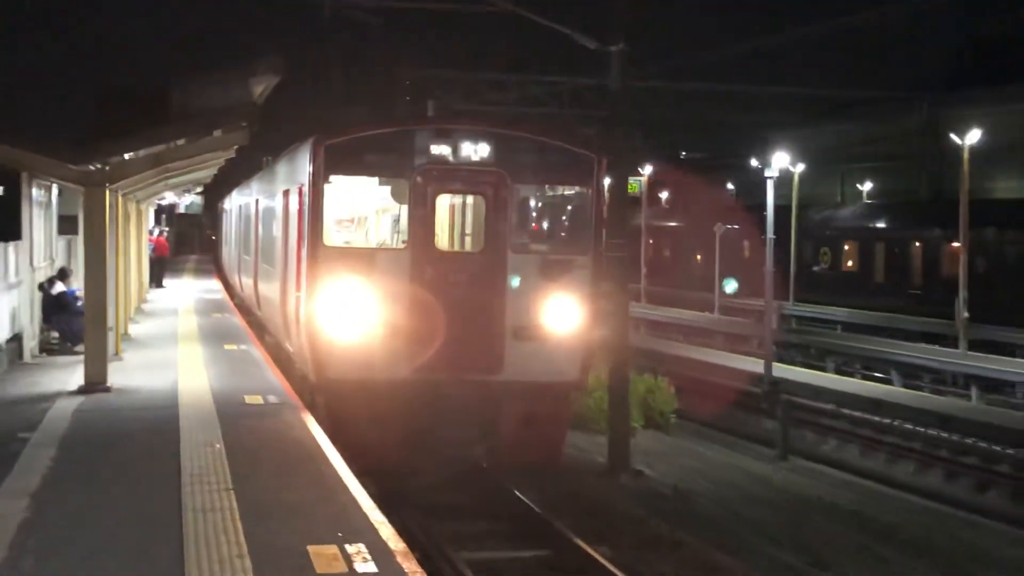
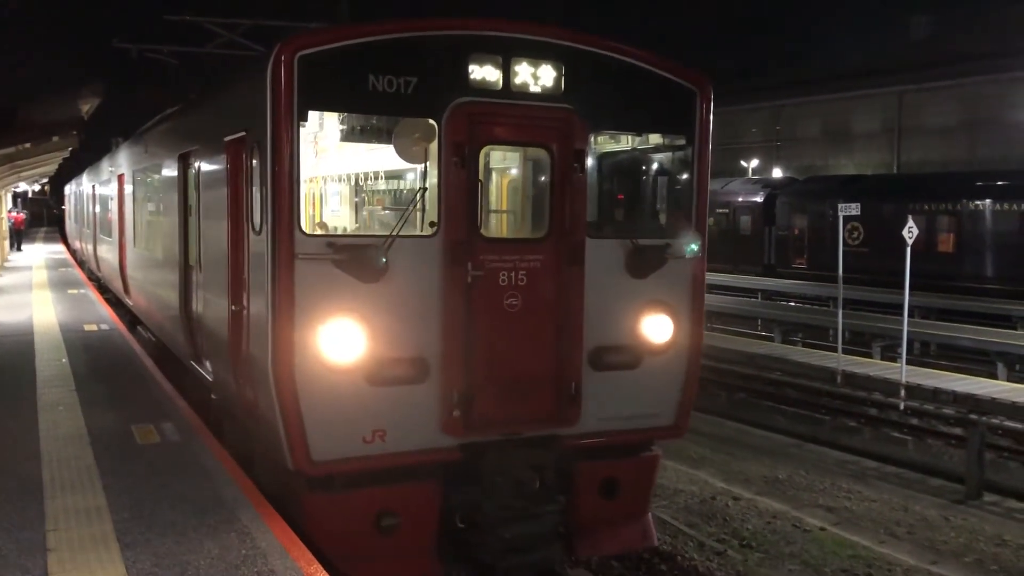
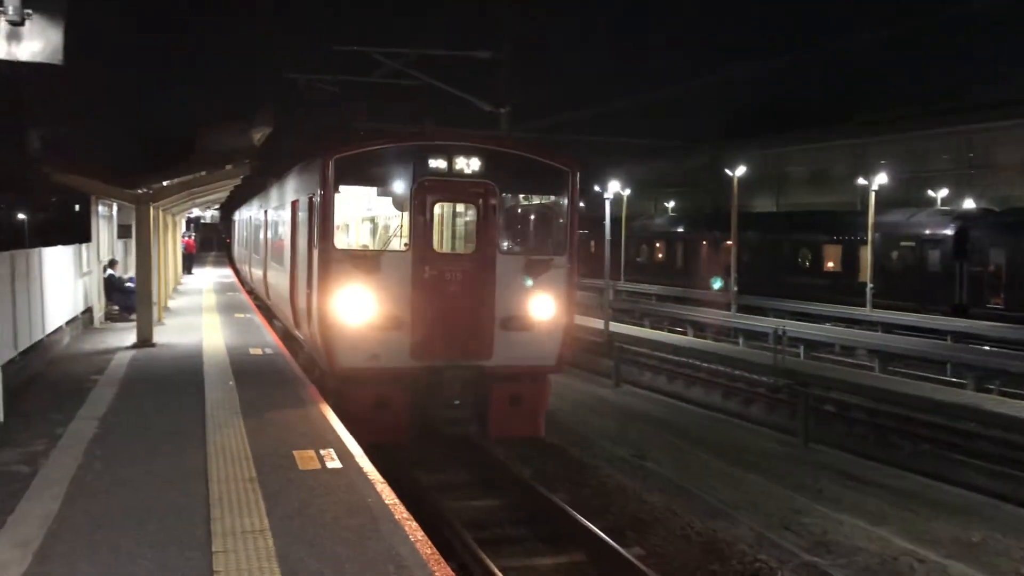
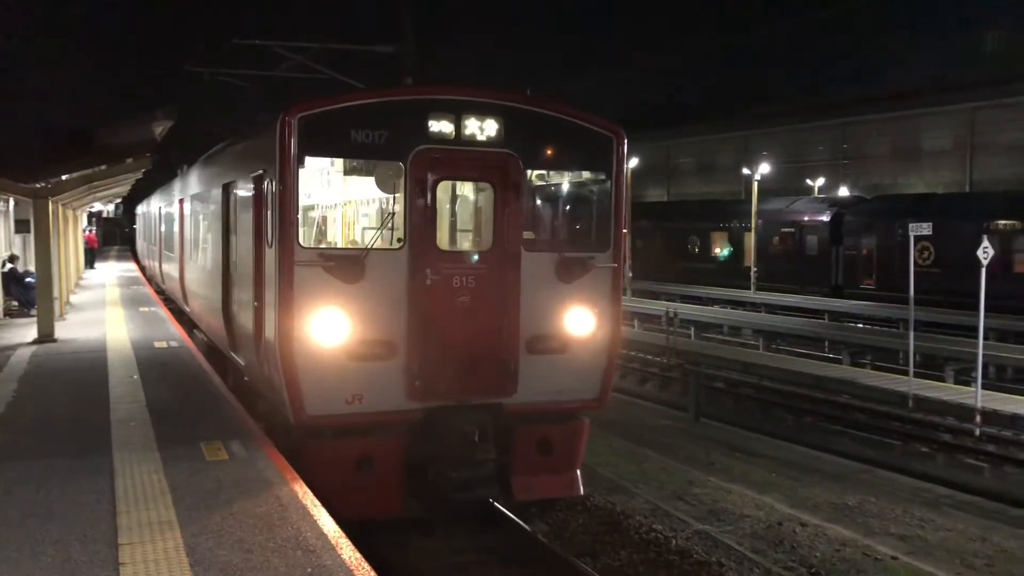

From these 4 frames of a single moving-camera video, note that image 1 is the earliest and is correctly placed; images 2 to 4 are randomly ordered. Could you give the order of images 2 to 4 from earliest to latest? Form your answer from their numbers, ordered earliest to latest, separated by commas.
3, 4, 2
